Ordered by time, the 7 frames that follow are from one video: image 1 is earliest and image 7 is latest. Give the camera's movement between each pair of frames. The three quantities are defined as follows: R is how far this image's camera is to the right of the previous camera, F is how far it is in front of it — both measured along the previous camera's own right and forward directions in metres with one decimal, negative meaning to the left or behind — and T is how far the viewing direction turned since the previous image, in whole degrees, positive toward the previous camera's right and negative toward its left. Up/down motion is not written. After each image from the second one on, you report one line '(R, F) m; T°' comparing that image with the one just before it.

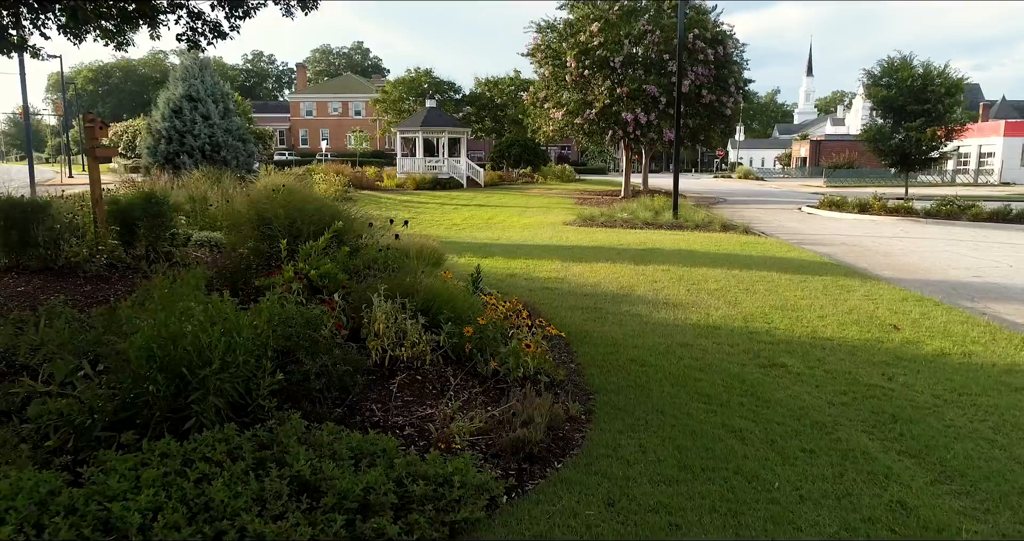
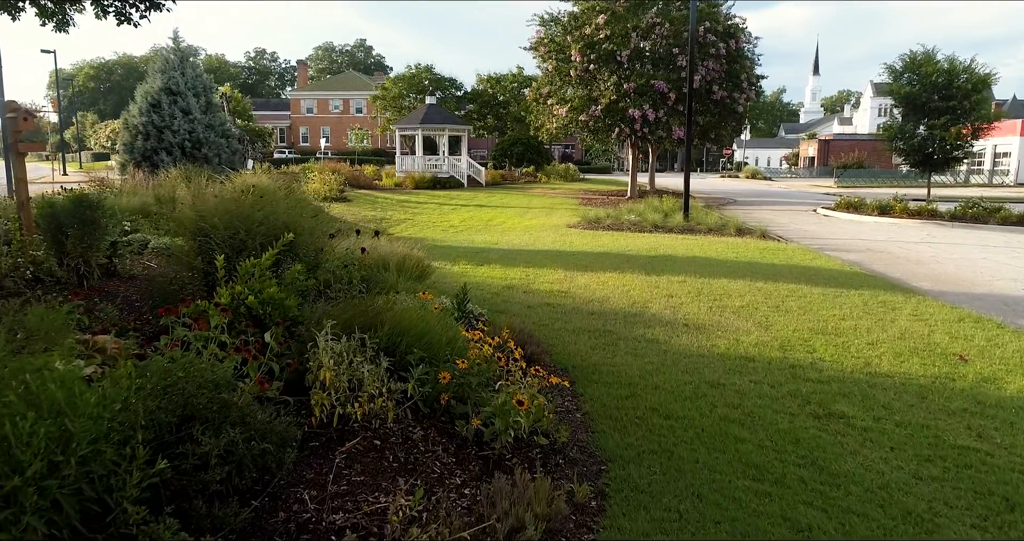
(+0.1, +0.9) m; 0°
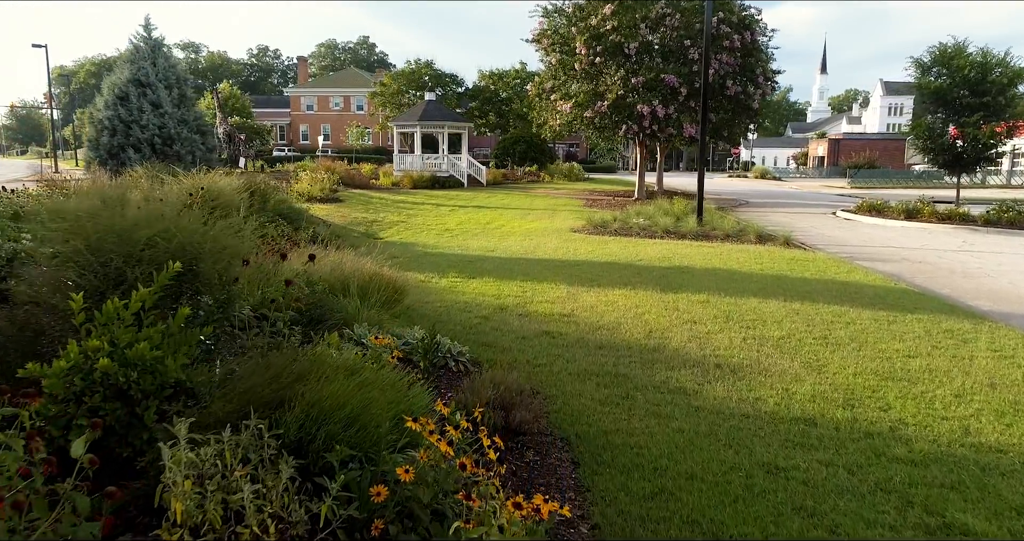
(+0.1, +1.1) m; 0°
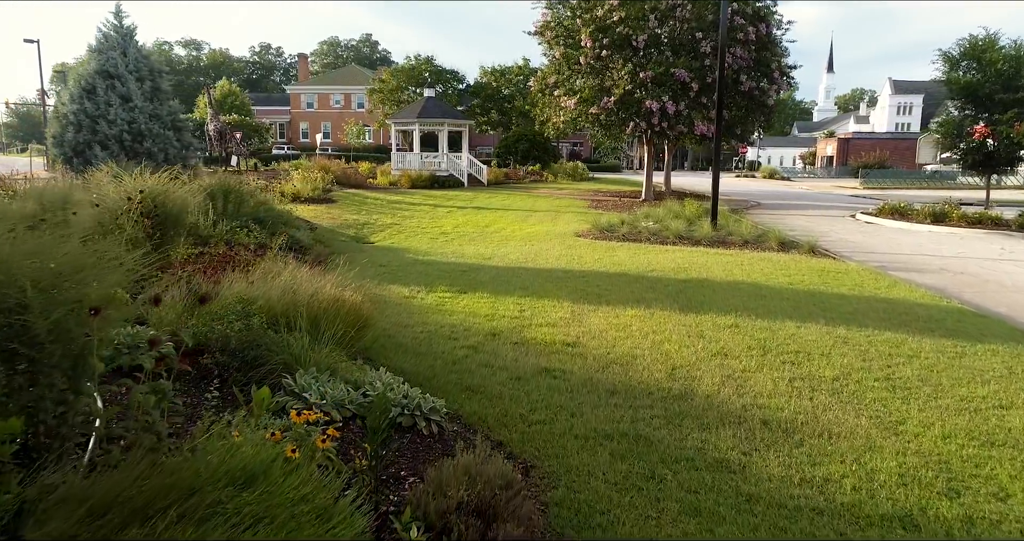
(+0.1, +1.0) m; 0°
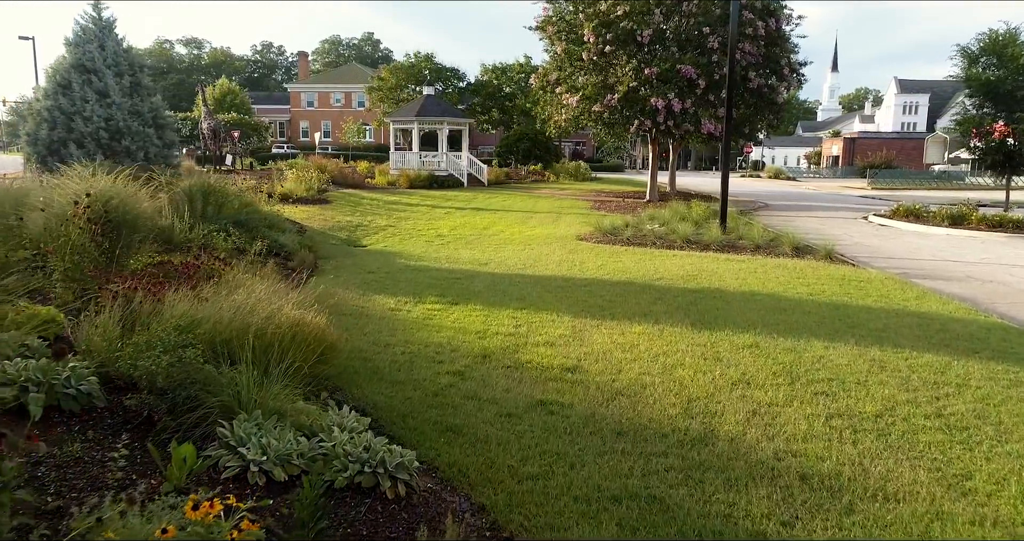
(+0.1, +0.6) m; 0°
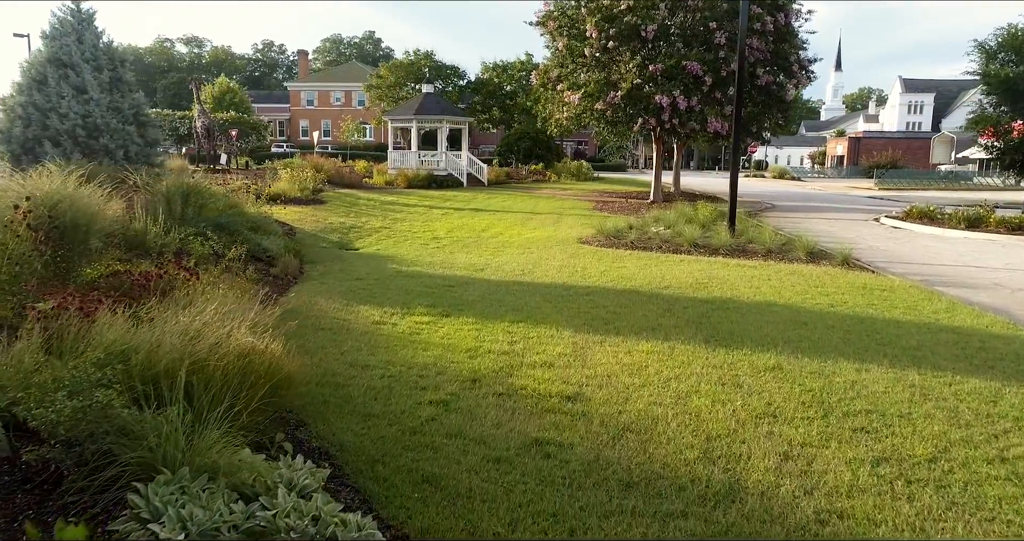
(+0.1, +0.6) m; 0°
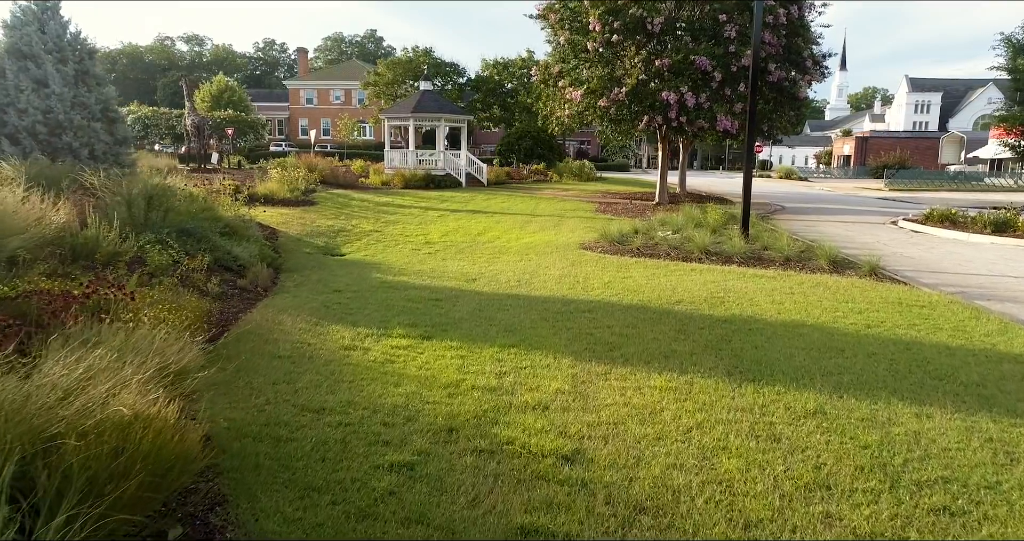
(+0.1, +0.8) m; 0°
